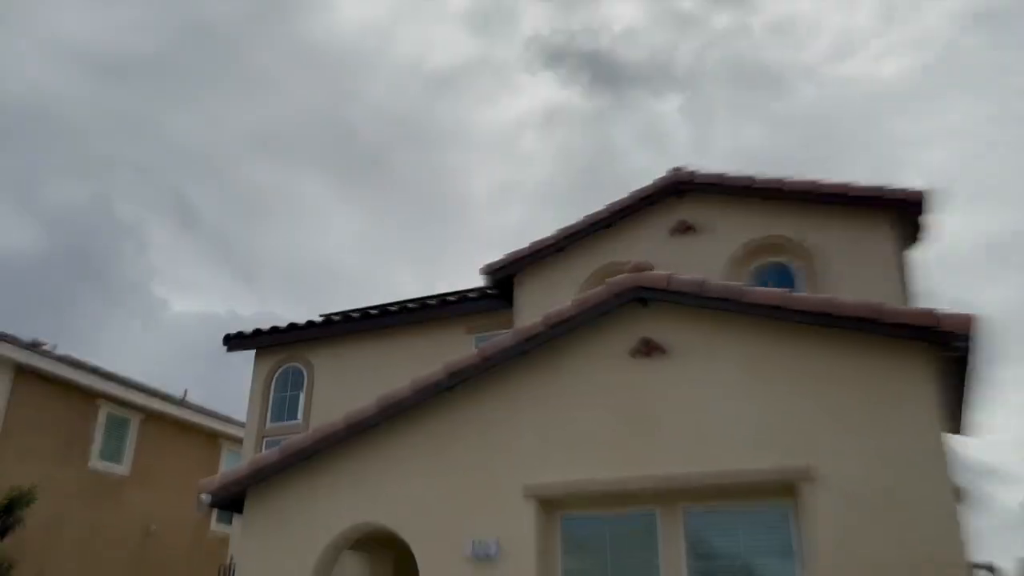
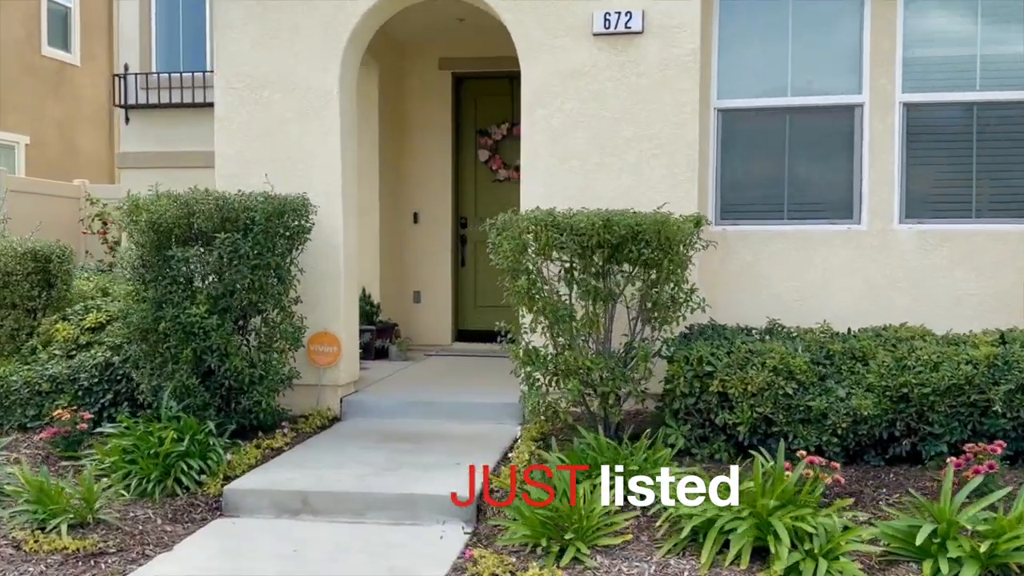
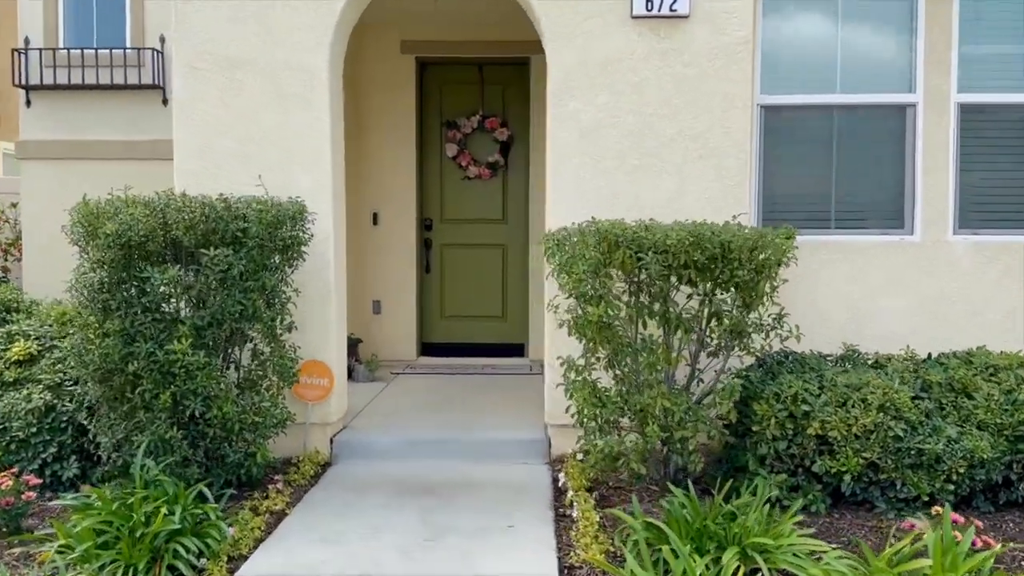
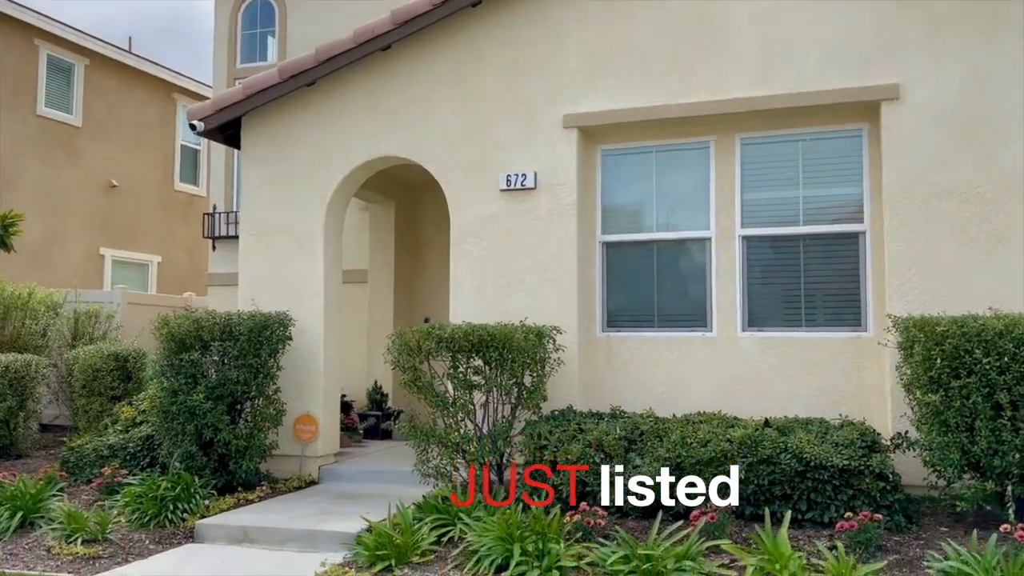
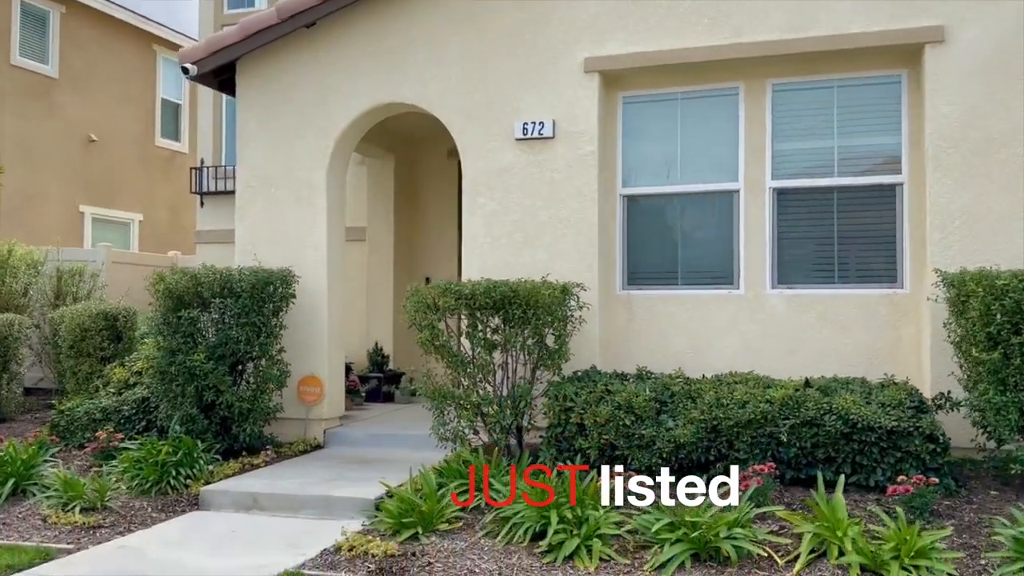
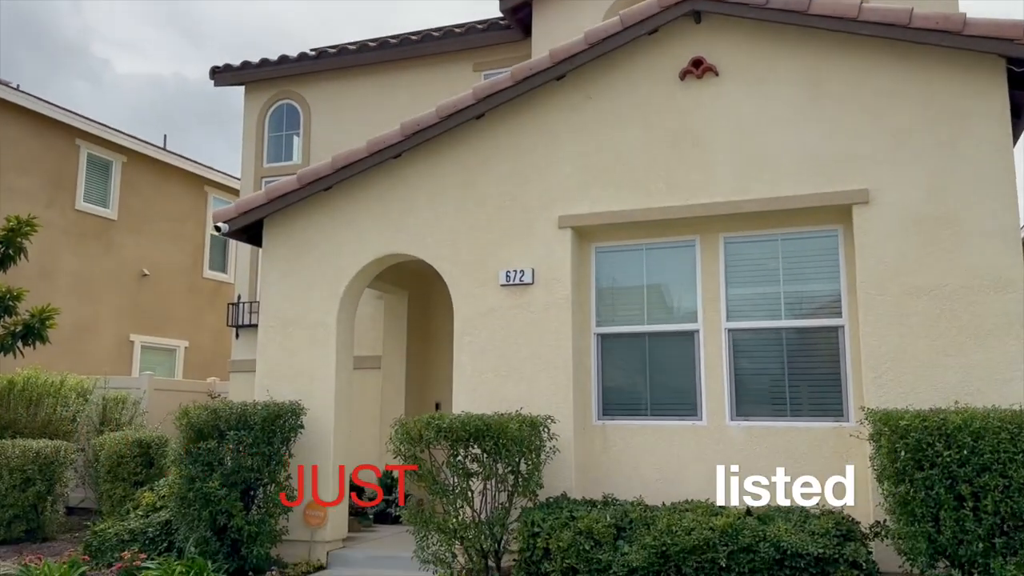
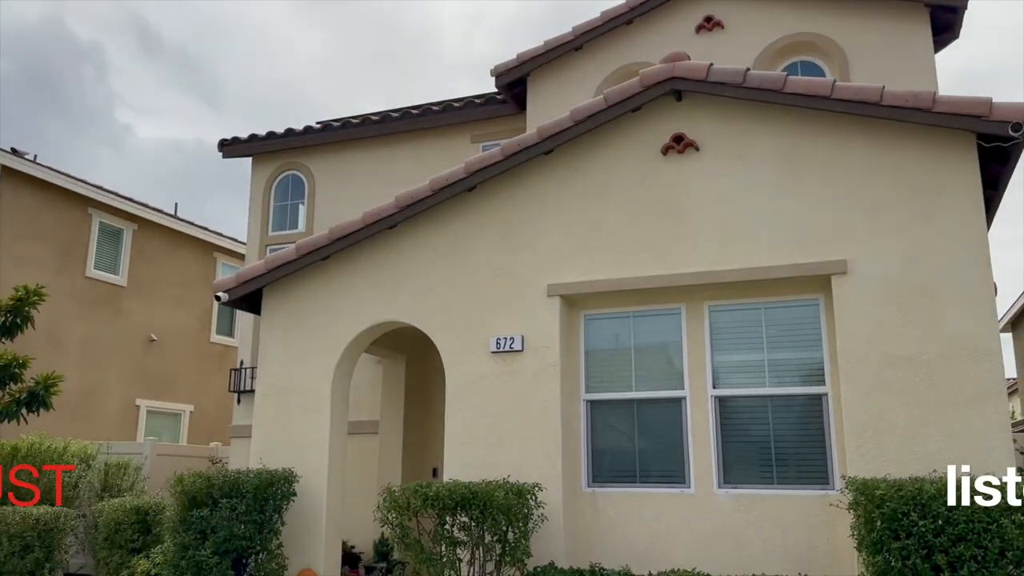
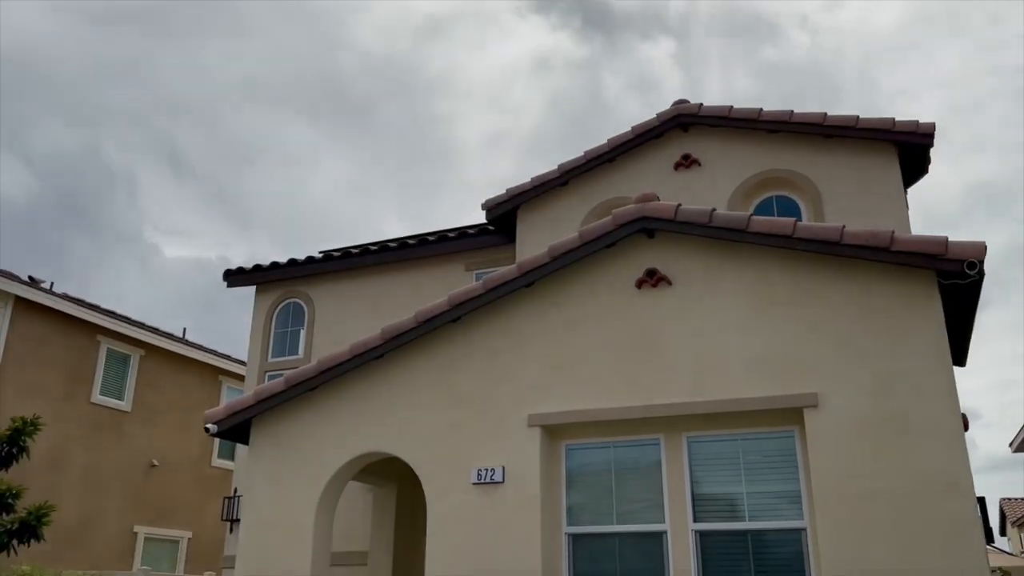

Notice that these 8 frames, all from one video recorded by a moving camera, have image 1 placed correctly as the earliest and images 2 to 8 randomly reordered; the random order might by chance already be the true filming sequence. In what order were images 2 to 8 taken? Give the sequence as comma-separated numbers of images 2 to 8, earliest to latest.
8, 7, 6, 4, 5, 2, 3
